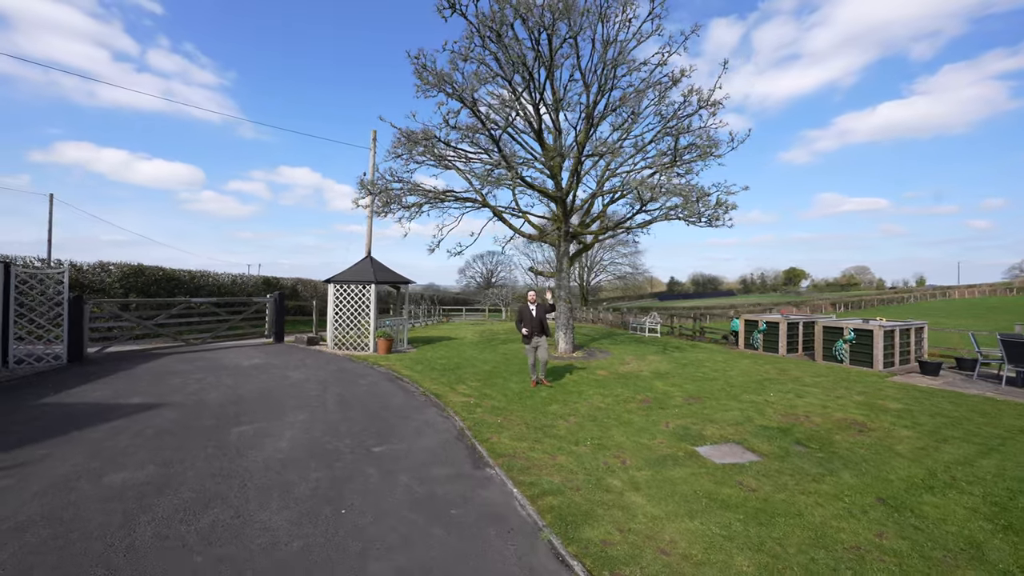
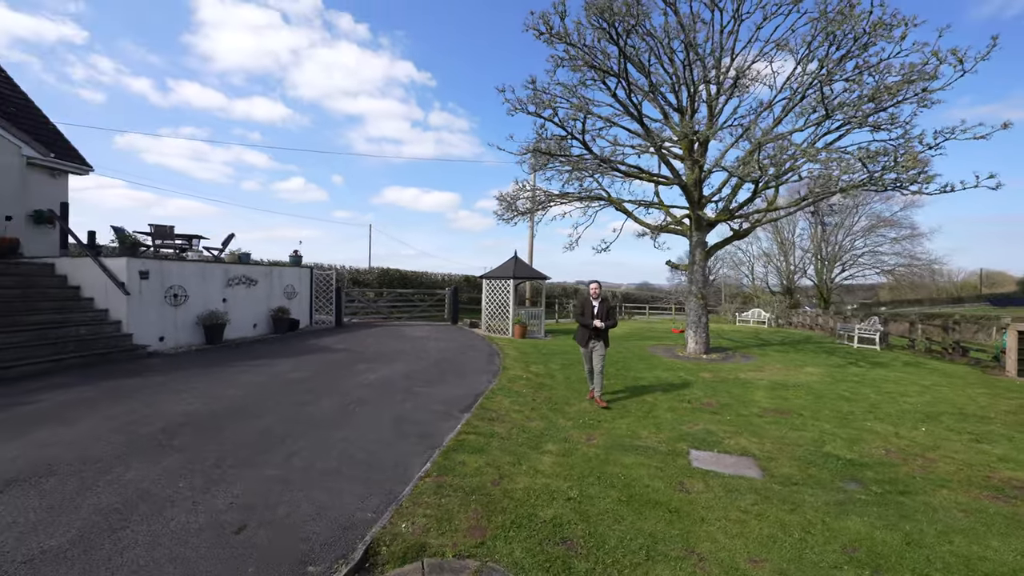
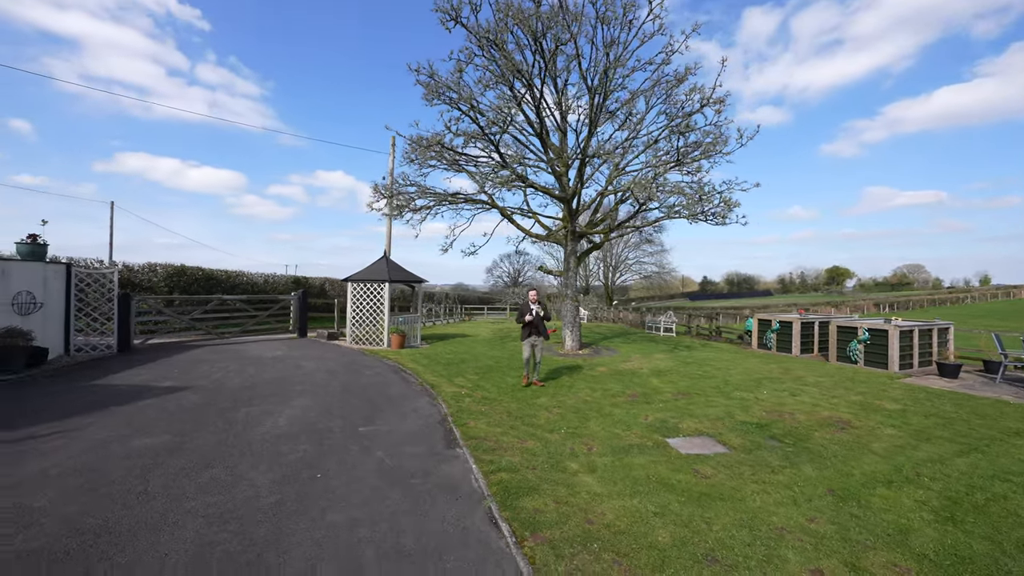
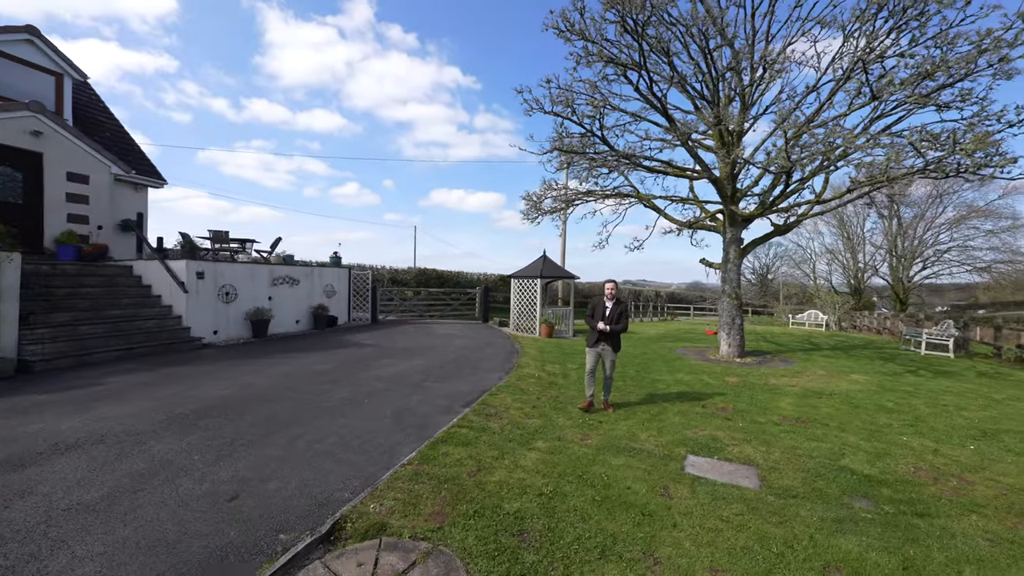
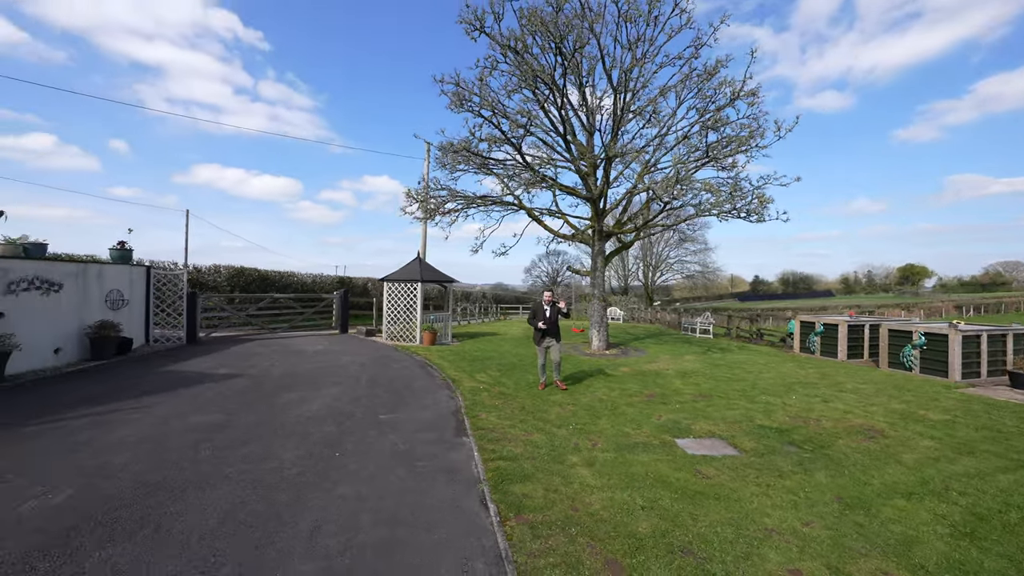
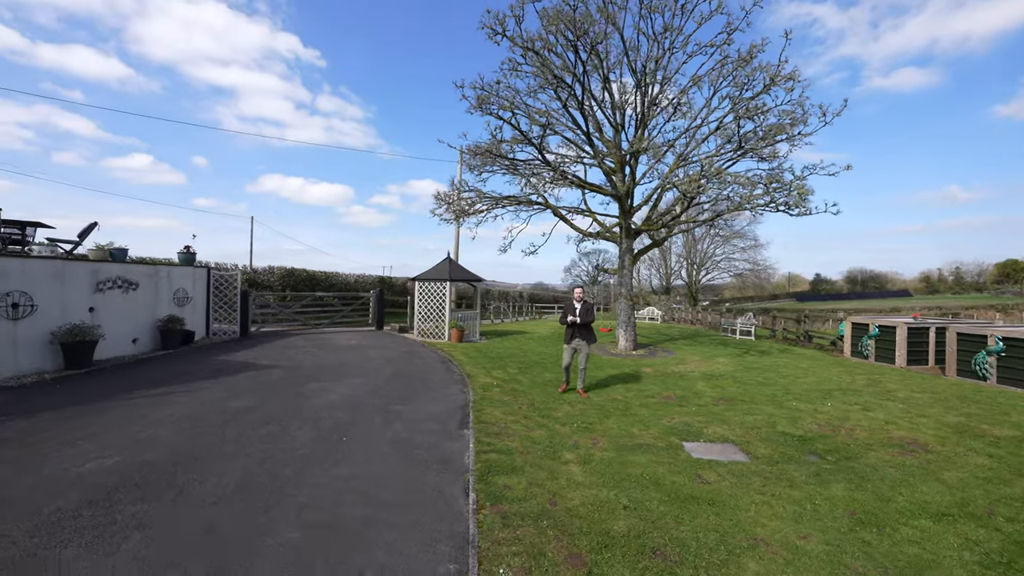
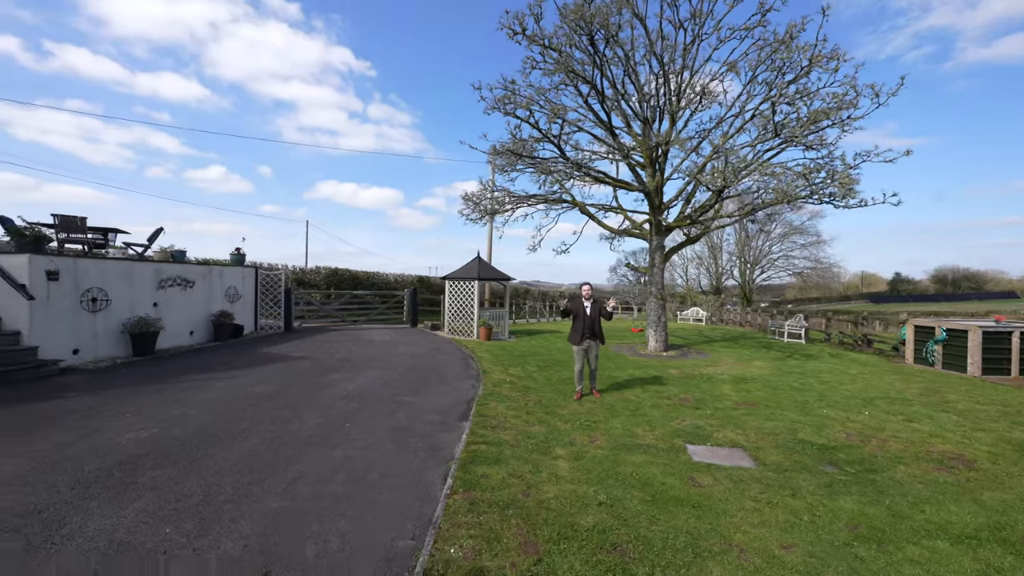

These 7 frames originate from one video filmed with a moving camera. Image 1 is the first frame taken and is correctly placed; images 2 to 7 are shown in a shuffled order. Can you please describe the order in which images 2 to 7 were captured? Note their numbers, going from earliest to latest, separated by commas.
3, 5, 6, 7, 2, 4
